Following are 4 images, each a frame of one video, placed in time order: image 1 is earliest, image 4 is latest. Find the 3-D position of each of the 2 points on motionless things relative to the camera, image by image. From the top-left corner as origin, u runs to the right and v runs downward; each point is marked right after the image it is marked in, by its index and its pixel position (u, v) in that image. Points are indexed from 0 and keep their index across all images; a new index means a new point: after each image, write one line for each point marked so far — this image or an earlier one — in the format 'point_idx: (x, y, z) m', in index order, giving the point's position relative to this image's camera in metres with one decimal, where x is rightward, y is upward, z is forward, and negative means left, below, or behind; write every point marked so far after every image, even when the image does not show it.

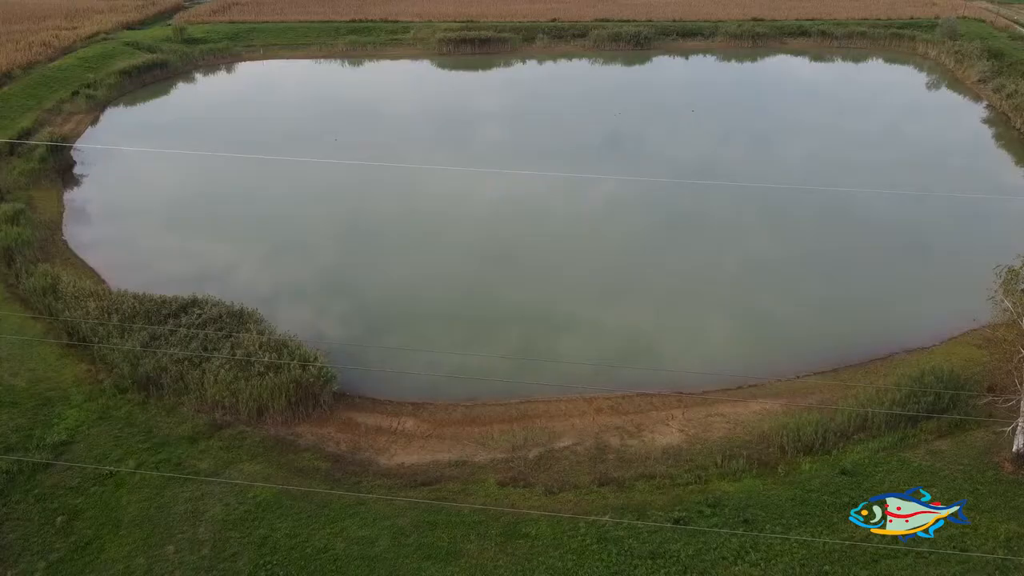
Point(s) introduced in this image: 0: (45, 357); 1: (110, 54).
0: (-6.1, -0.9, +8.8) m
1: (-12.0, +6.9, +19.9) m
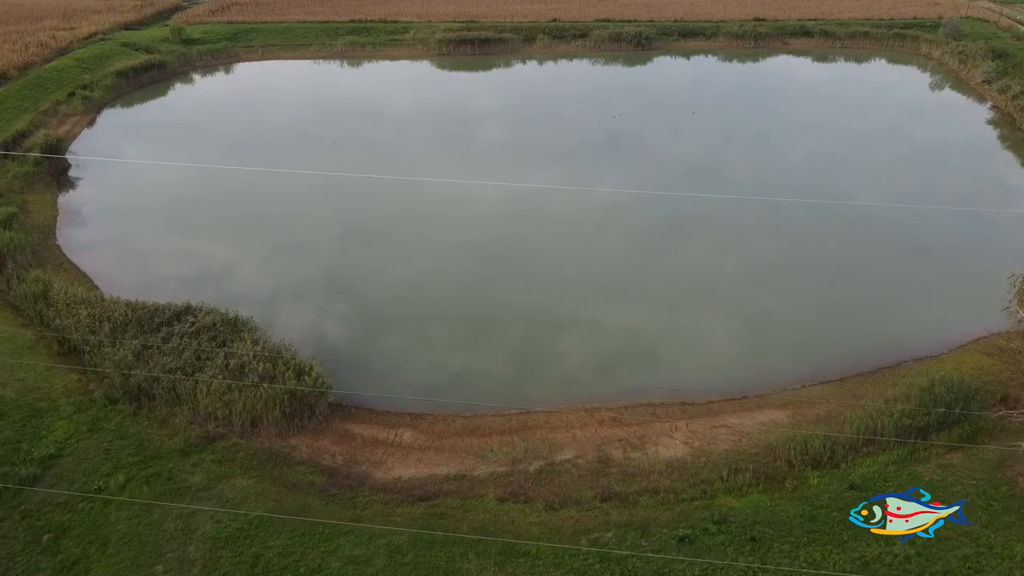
0: (-6.1, -1.0, +8.6) m
1: (-11.9, +6.8, +19.8) m
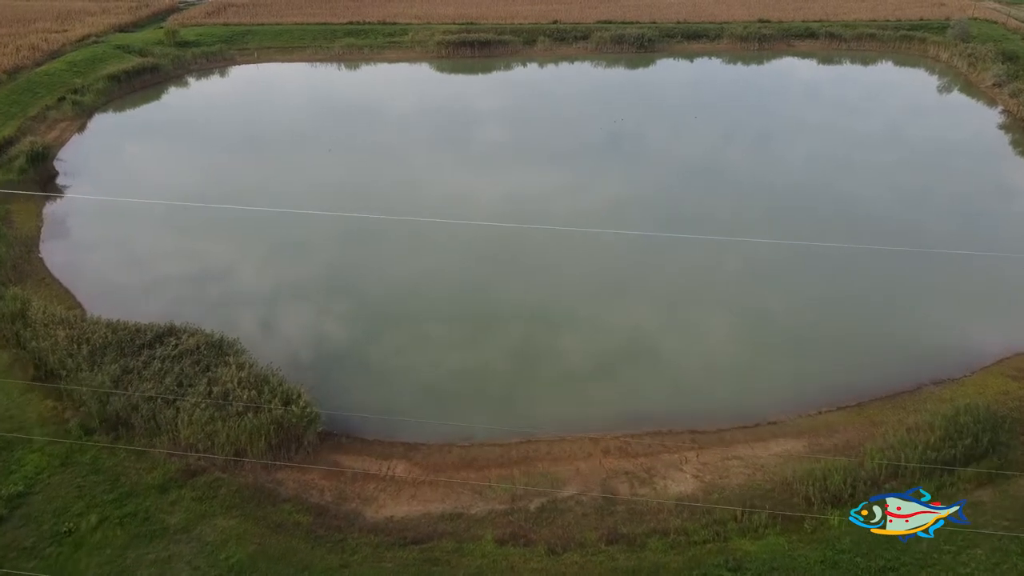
0: (-6.1, -1.2, +8.4) m
1: (-11.9, +6.7, +19.5) m
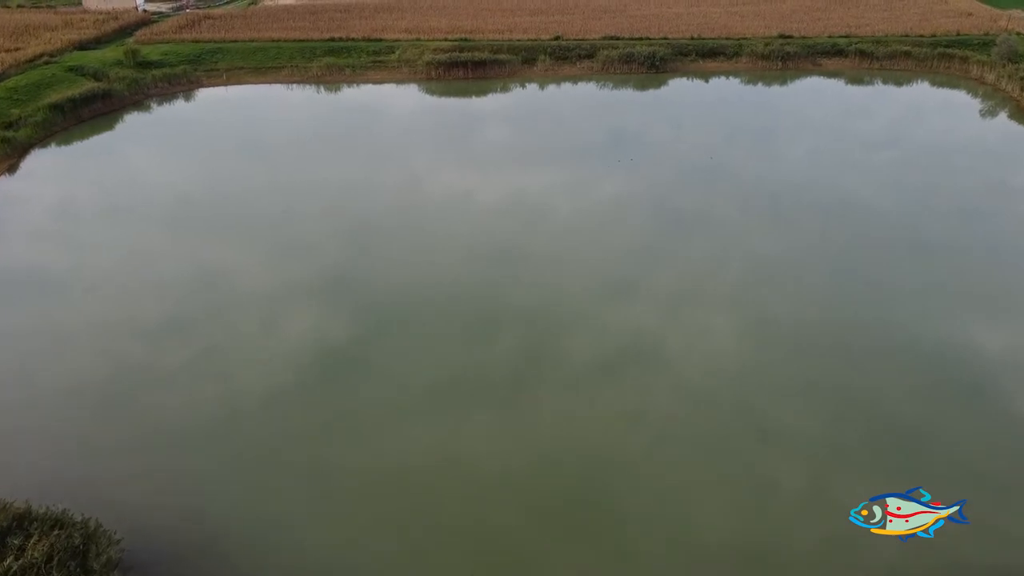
0: (-6.2, -2.2, +6.7) m
1: (-12.0, +5.6, +17.8) m
